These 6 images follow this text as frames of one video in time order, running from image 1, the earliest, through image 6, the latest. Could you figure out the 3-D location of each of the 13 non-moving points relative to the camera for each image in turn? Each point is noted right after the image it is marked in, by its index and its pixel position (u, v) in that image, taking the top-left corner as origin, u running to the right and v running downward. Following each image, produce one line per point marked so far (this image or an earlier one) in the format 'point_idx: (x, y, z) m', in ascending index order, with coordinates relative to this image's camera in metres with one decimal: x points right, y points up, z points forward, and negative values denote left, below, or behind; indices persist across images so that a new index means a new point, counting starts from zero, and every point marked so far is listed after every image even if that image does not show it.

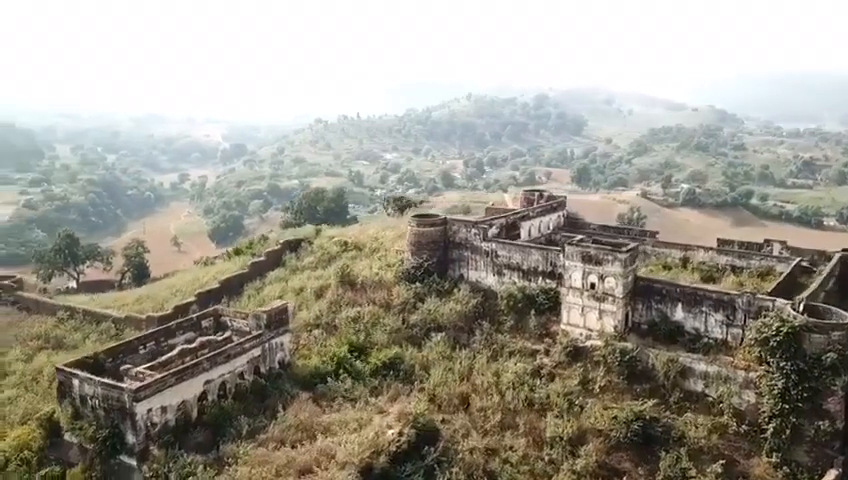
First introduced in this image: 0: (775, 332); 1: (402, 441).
0: (+9.6, -2.5, +18.5) m
1: (-0.6, -5.5, +18.4) m
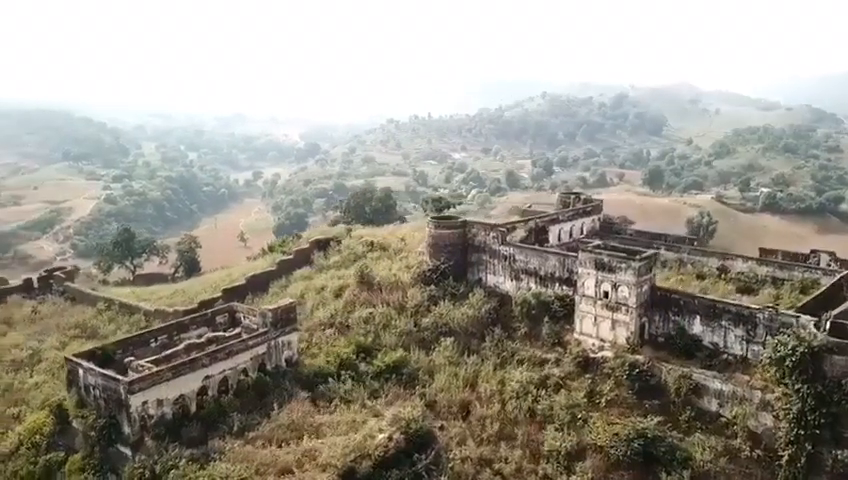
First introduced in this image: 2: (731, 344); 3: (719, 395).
0: (+9.3, -2.8, +17.1) m
1: (-0.9, -5.6, +18.2) m
2: (+9.0, -3.1, +19.8) m
3: (+8.3, -4.4, +19.0) m
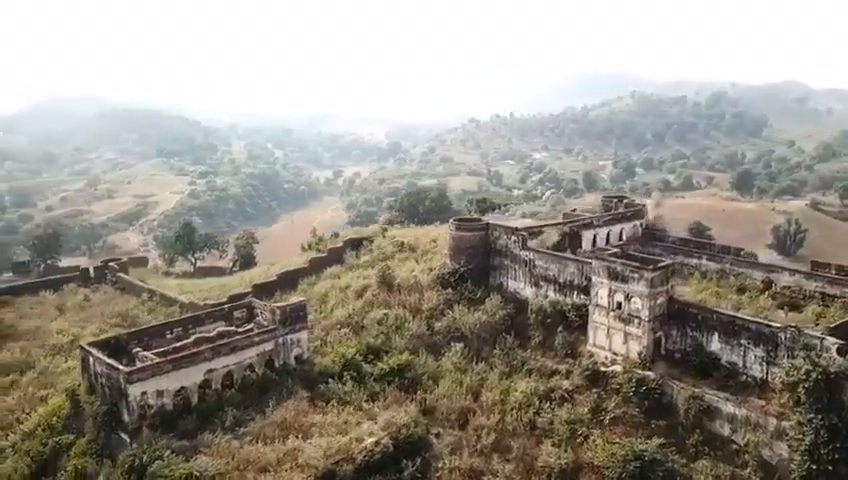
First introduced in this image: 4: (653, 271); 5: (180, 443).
0: (+8.8, -3.1, +15.5) m
1: (-1.3, -5.6, +18.0) m
2: (+8.8, -3.4, +18.3) m
3: (+8.0, -4.7, +17.5) m
4: (+6.5, -0.9, +19.2) m
5: (-6.5, -5.4, +18.0) m
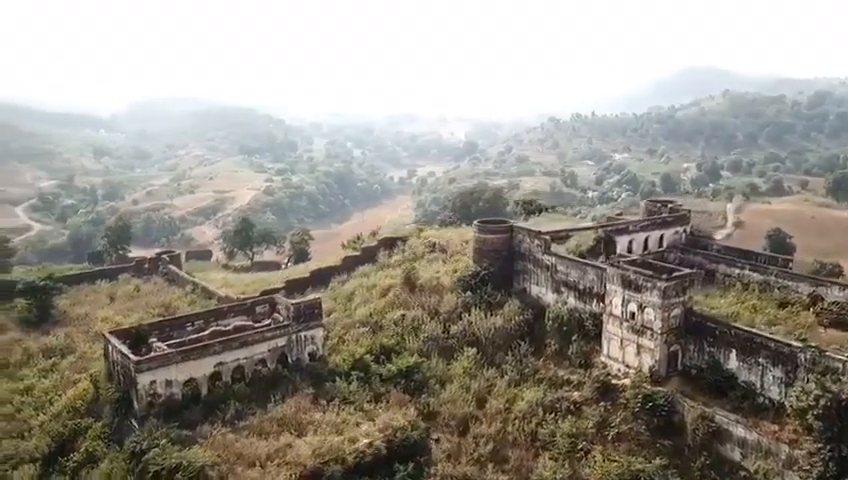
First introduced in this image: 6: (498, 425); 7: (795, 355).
0: (+8.2, -3.4, +14.2) m
1: (-1.5, -5.6, +17.8) m
2: (+8.6, -3.7, +16.9) m
3: (+7.7, -4.9, +16.3) m
4: (+6.5, -1.1, +18.1) m
5: (-6.7, -5.3, +18.5) m
6: (+2.1, -5.3, +19.2) m
7: (+8.9, -2.8, +16.2) m
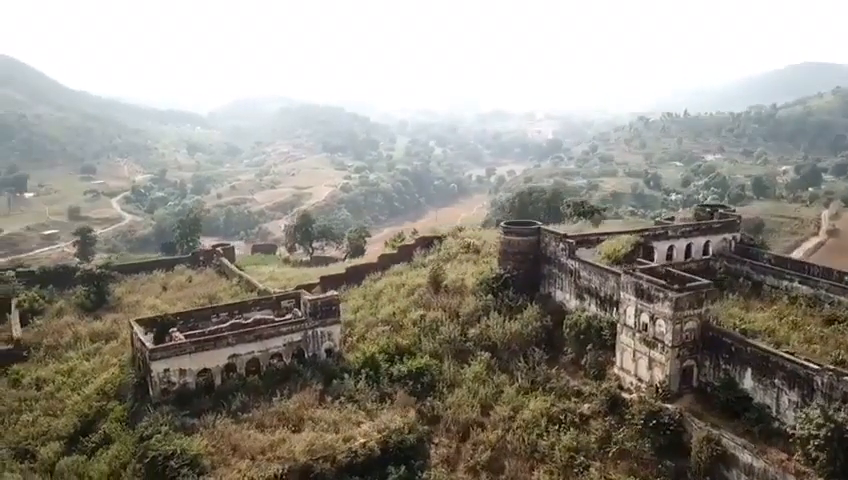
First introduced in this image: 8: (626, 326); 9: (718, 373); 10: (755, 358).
0: (+7.5, -3.6, +12.8) m
1: (-1.7, -5.6, +17.8) m
2: (+8.3, -3.9, +15.5) m
3: (+7.2, -5.1, +15.0) m
4: (+6.4, -1.3, +16.9) m
5: (-6.7, -5.1, +19.1) m
6: (+2.1, -5.3, +18.7) m
7: (+8.5, -3.0, +14.8) m
8: (+5.6, -2.4, +18.8) m
9: (+7.4, -3.4, +17.1) m
10: (+7.9, -2.8, +16.1) m
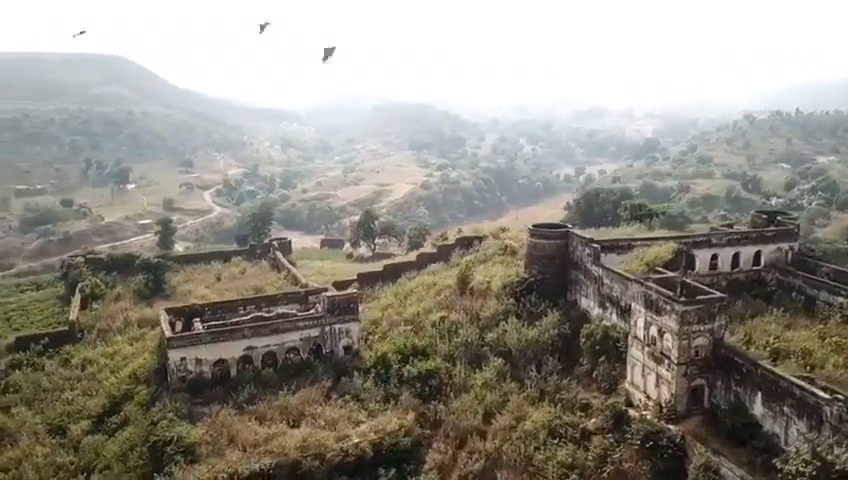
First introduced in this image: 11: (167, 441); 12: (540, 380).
0: (+6.5, -3.9, +11.5) m
1: (-2.0, -5.6, +17.7) m
2: (+7.6, -4.2, +13.9) m
3: (+6.5, -5.4, +13.6) m
4: (+6.1, -1.5, +15.7) m
5: (-6.7, -4.9, +19.7) m
6: (+2.0, -5.4, +18.0) m
7: (+7.8, -3.3, +13.2) m
8: (+5.6, -2.6, +17.6) m
9: (+7.1, -3.6, +15.7) m
10: (+7.4, -3.1, +14.6) m
11: (-6.8, -5.3, +17.9) m
12: (+3.4, -4.1, +19.8) m
